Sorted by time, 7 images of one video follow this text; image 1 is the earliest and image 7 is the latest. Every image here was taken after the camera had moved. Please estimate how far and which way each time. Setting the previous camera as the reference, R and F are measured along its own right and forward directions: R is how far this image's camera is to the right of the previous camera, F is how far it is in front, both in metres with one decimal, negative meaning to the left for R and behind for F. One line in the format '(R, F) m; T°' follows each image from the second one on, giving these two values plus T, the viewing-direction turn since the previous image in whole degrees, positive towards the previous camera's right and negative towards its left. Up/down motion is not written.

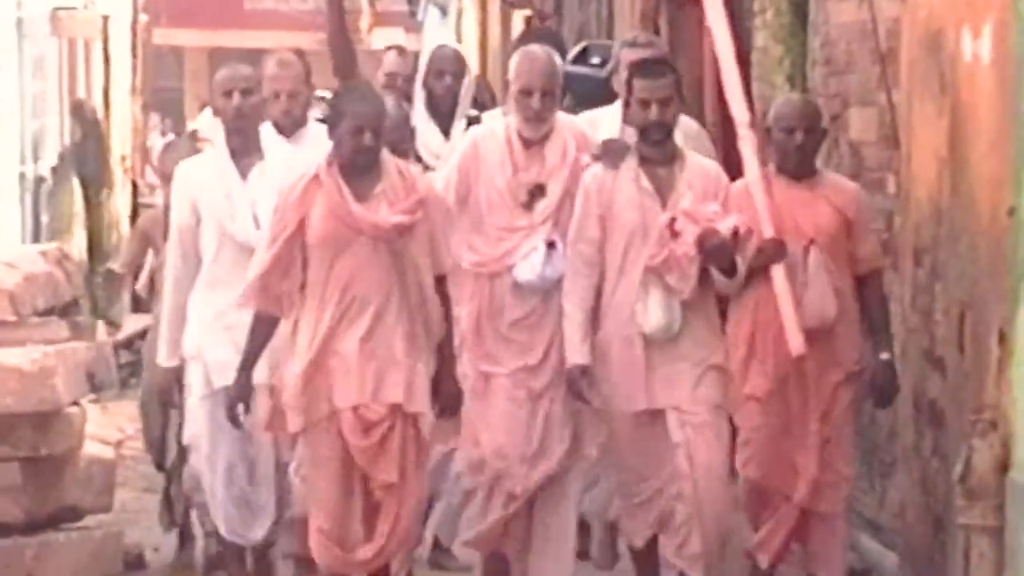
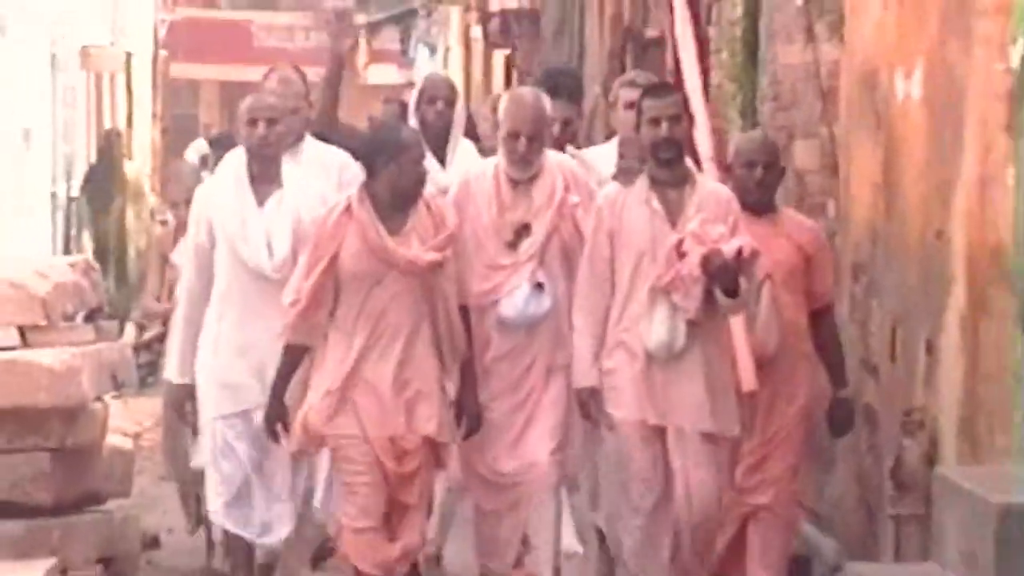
(0.0, -0.5) m; 0°
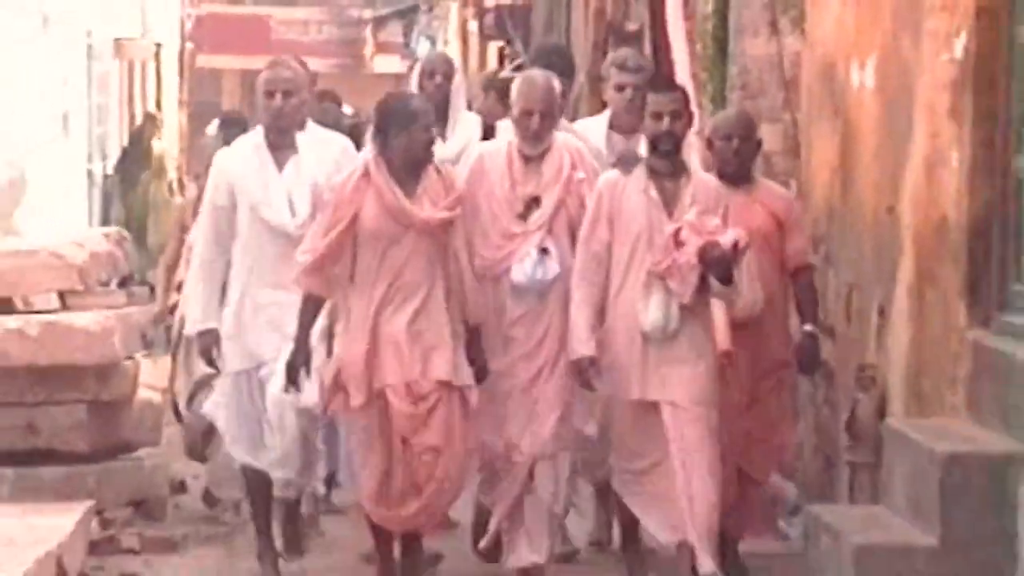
(0.0, -0.5) m; 0°
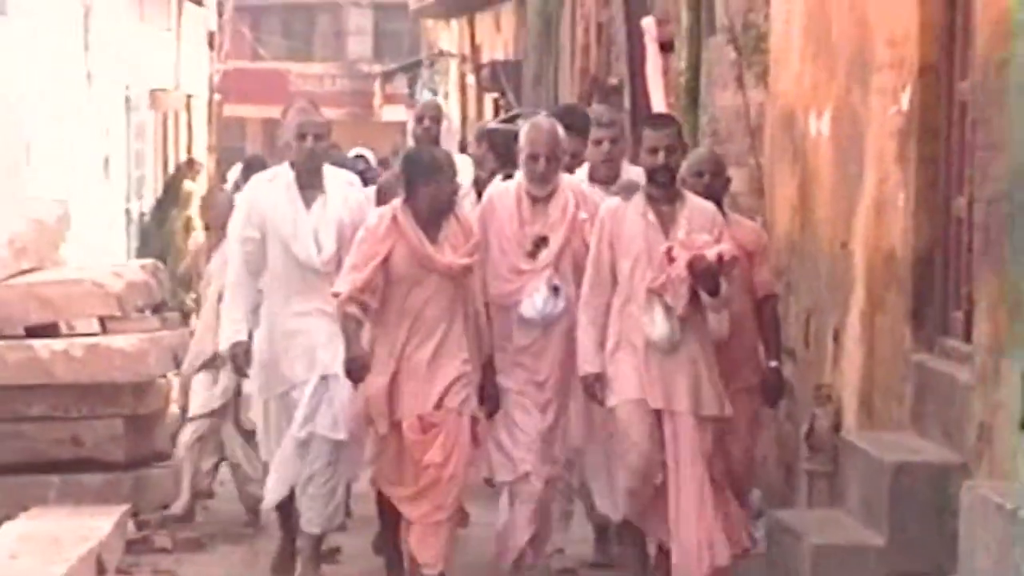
(0.0, -0.6) m; 0°
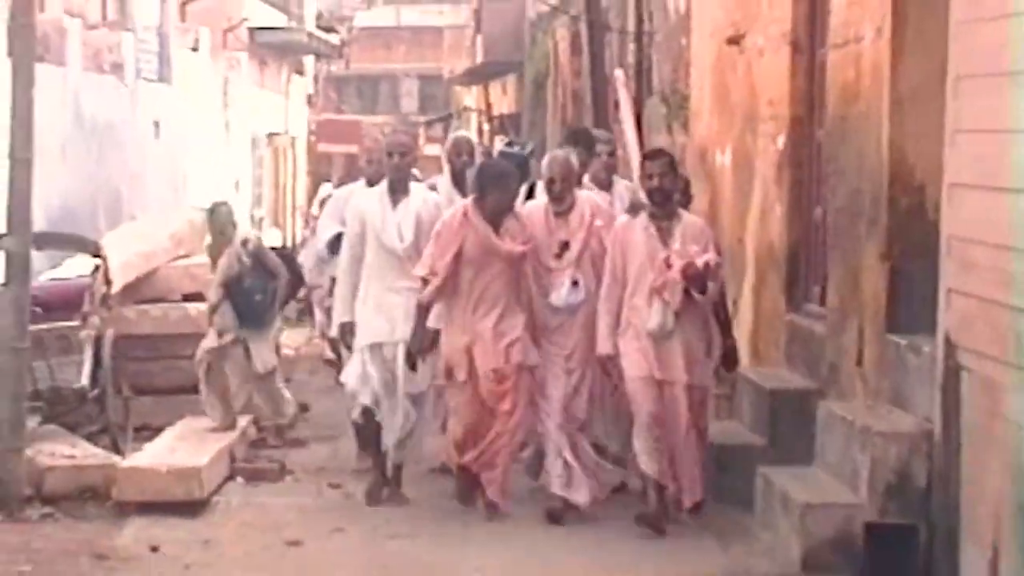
(+0.1, -2.7) m; -1°
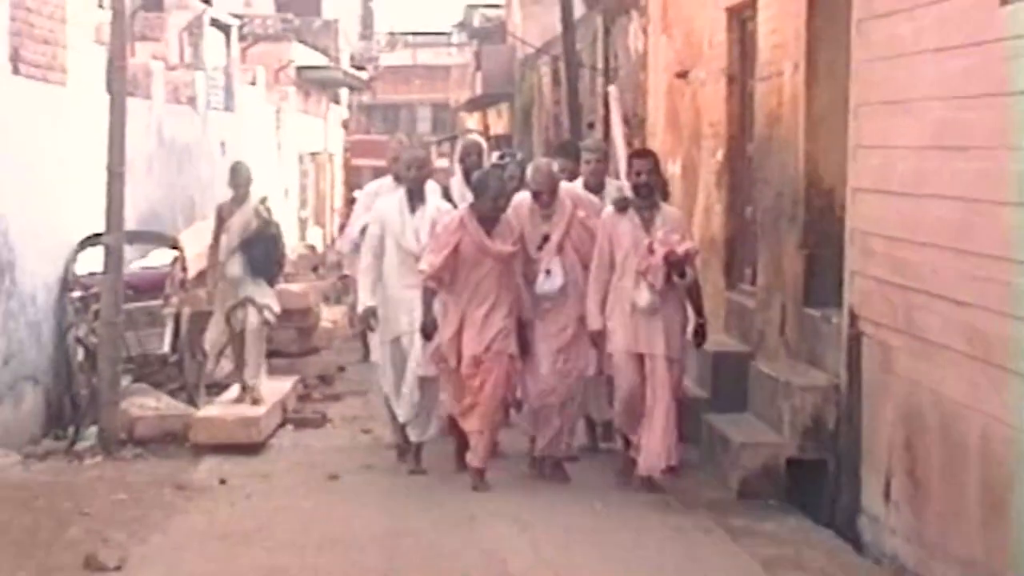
(+0.1, -2.2) m; 0°
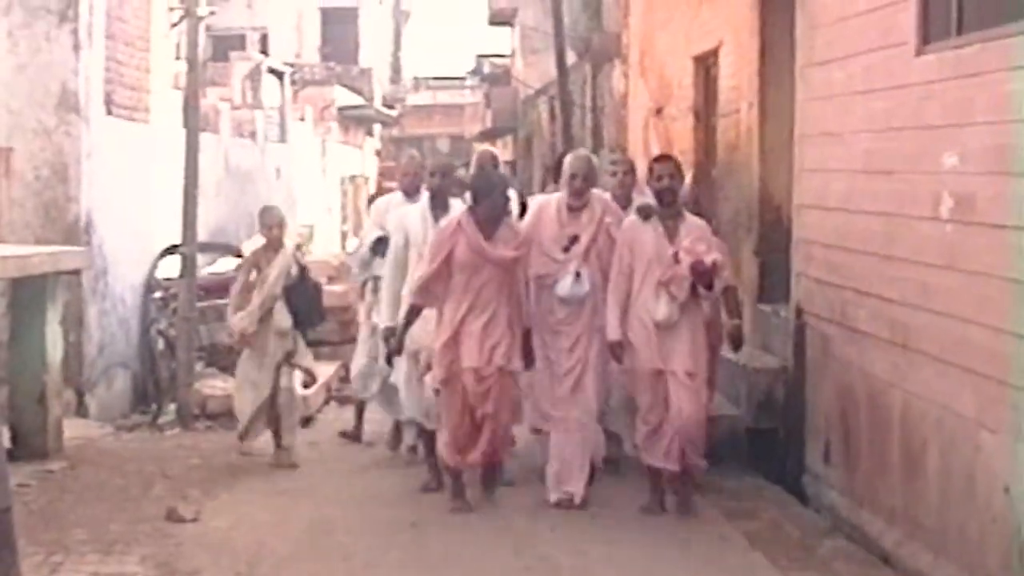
(0.0, -2.2) m; 0°
